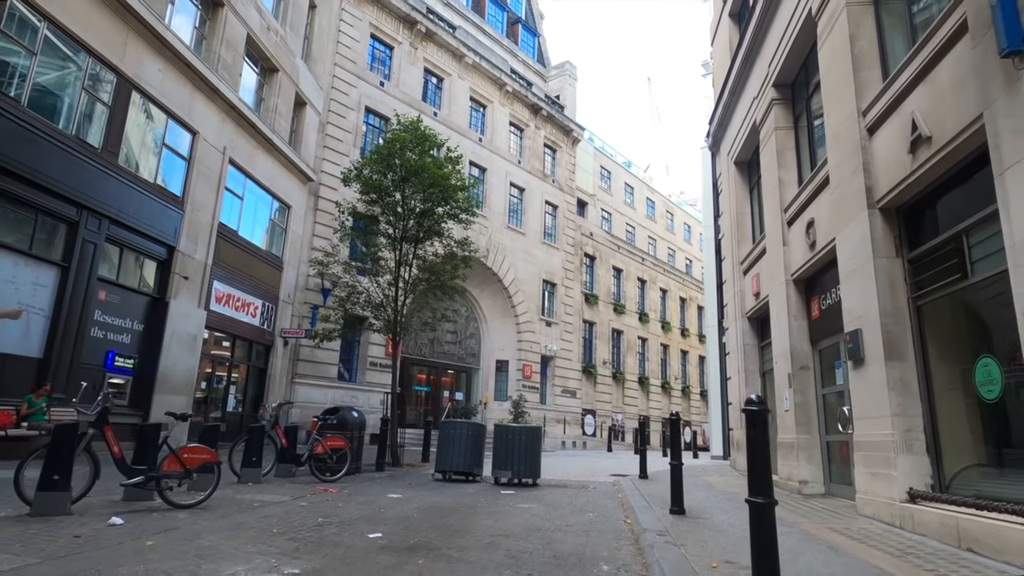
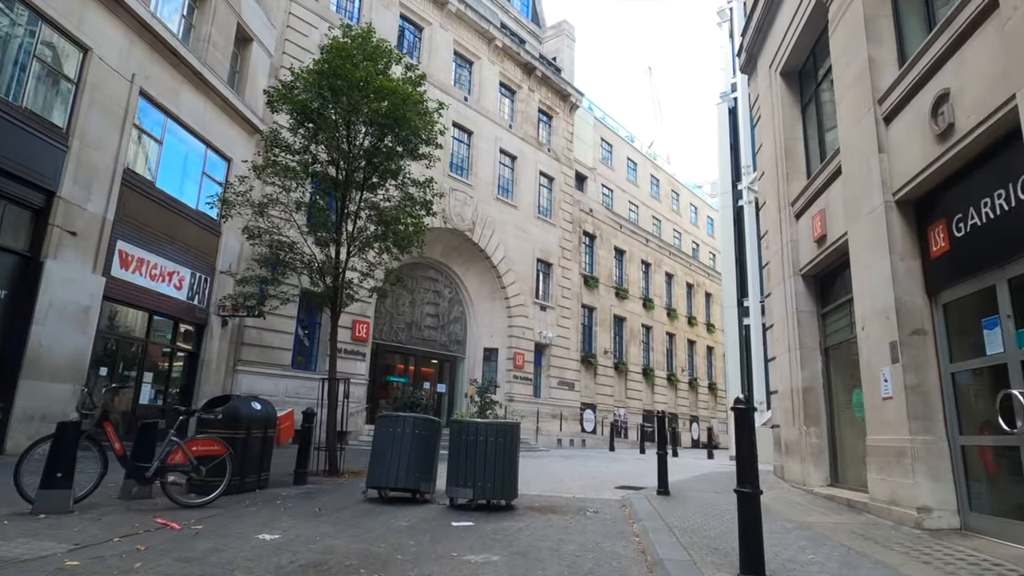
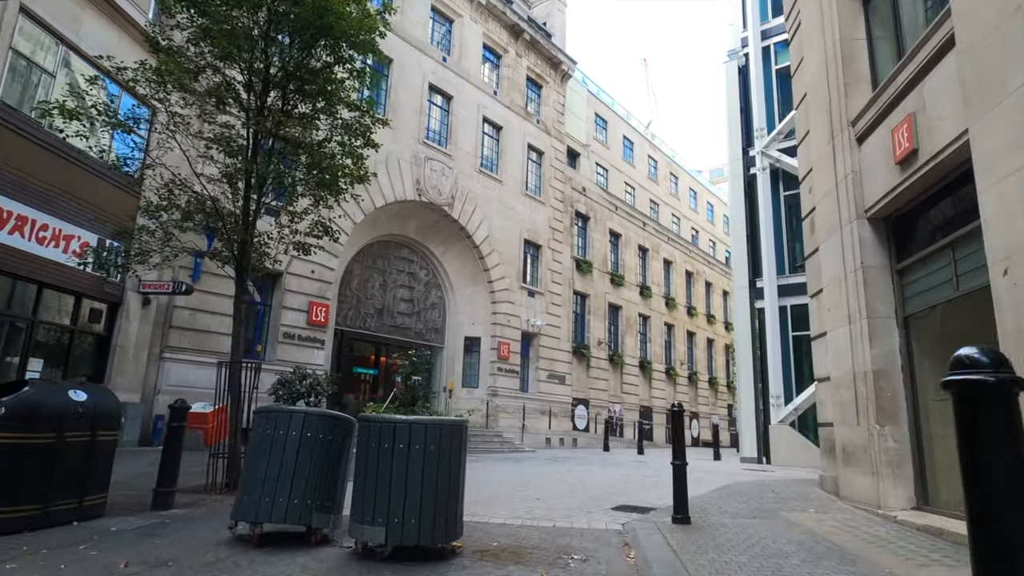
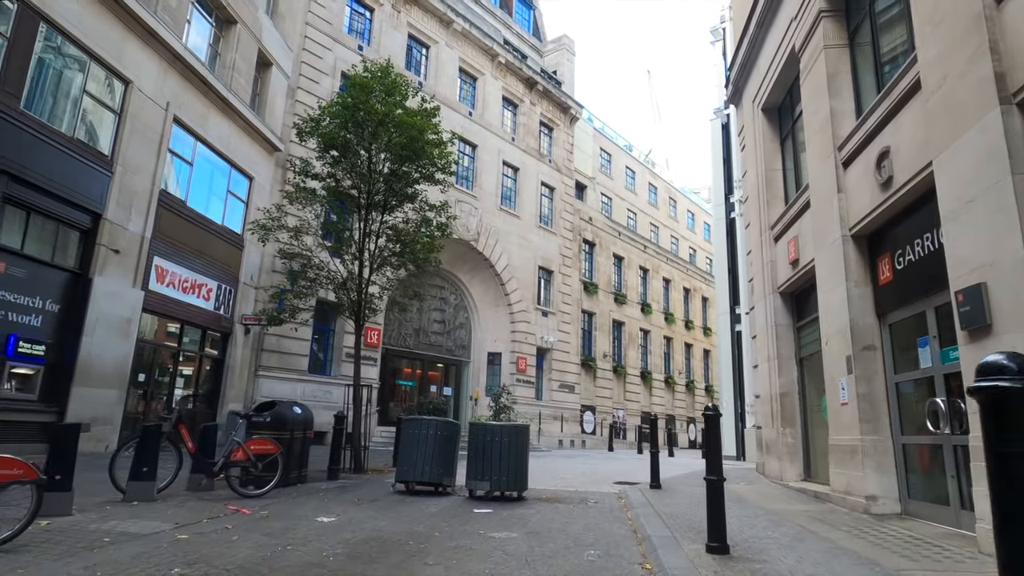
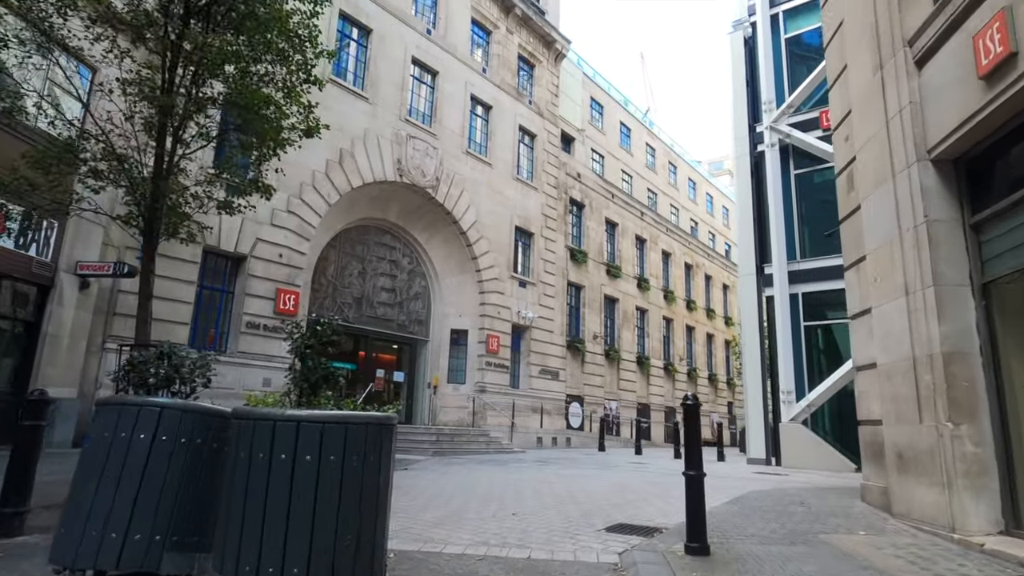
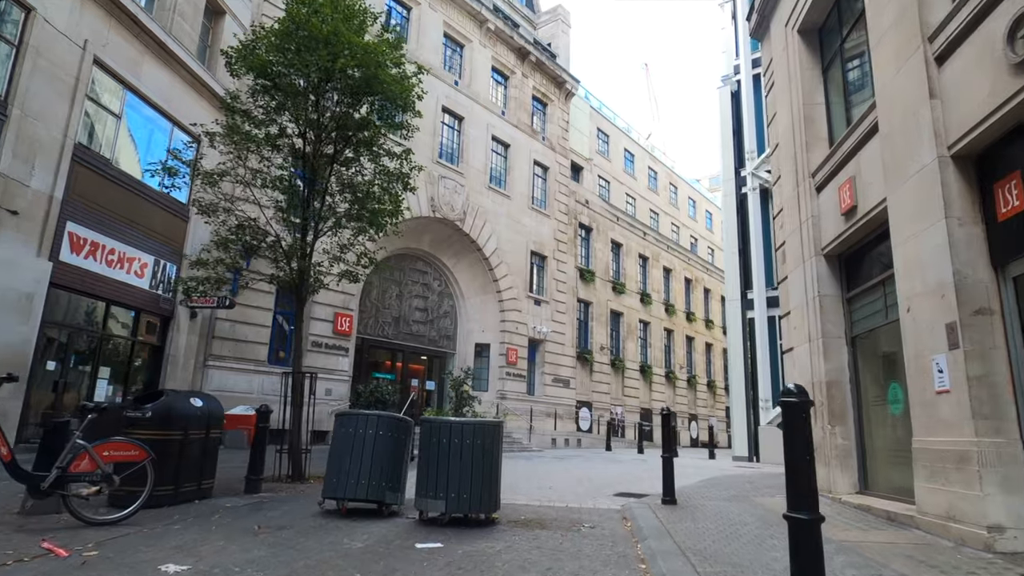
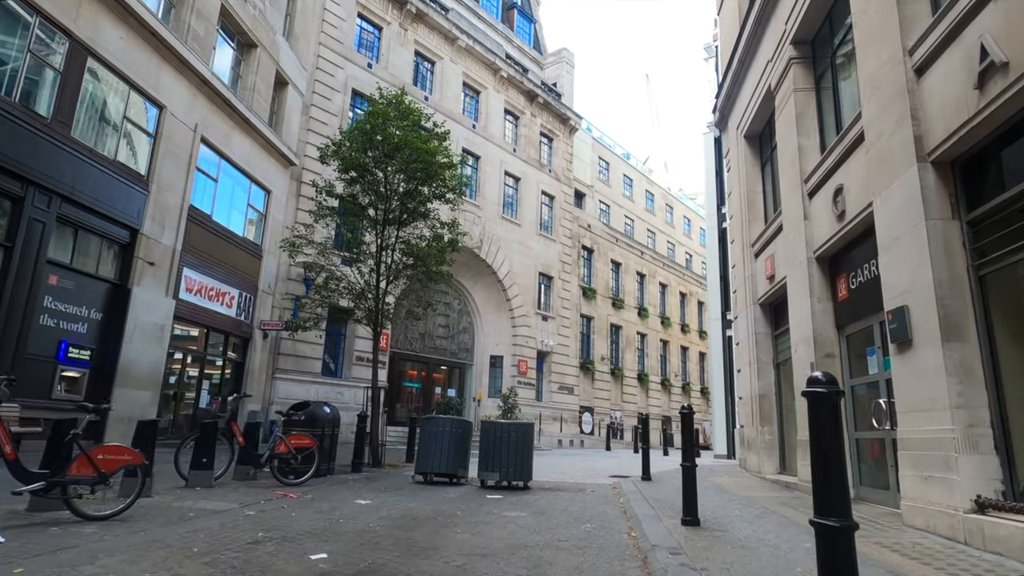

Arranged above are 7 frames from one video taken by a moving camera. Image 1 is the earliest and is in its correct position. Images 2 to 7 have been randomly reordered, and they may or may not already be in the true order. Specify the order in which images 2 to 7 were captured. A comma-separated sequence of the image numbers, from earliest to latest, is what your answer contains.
7, 4, 2, 6, 3, 5
